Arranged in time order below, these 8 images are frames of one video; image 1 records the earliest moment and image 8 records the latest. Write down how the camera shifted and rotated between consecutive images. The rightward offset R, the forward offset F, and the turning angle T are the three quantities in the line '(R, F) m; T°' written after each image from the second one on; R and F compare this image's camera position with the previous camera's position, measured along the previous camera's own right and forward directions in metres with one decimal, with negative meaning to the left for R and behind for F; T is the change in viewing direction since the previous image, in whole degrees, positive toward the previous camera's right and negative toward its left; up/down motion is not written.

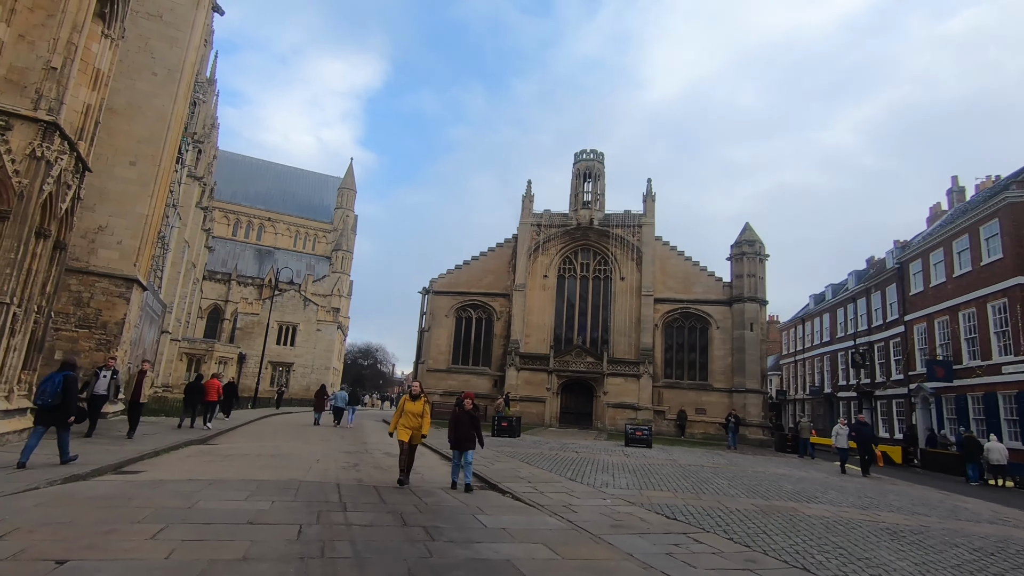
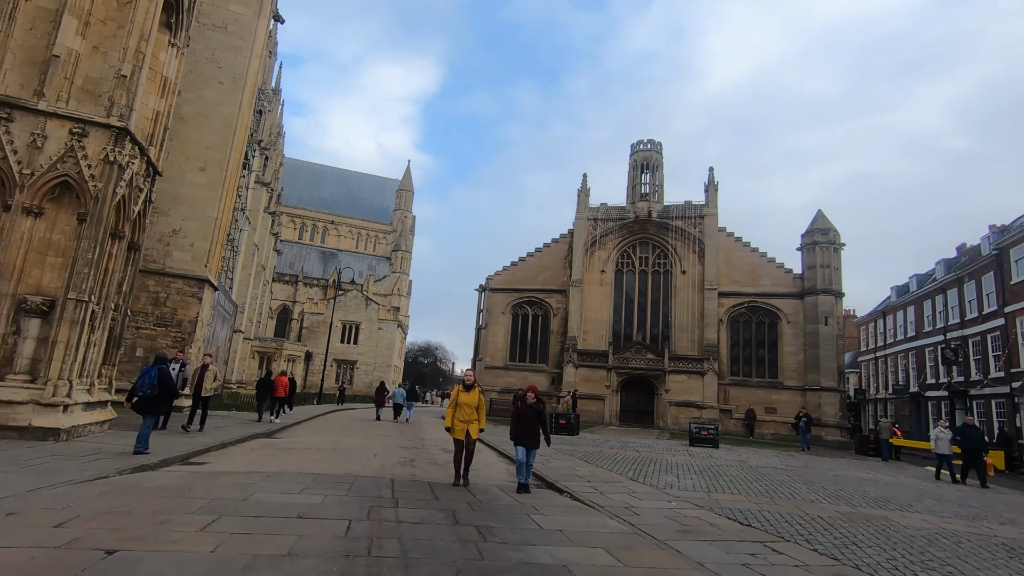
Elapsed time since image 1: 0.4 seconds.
(0.0, +0.4) m; -6°
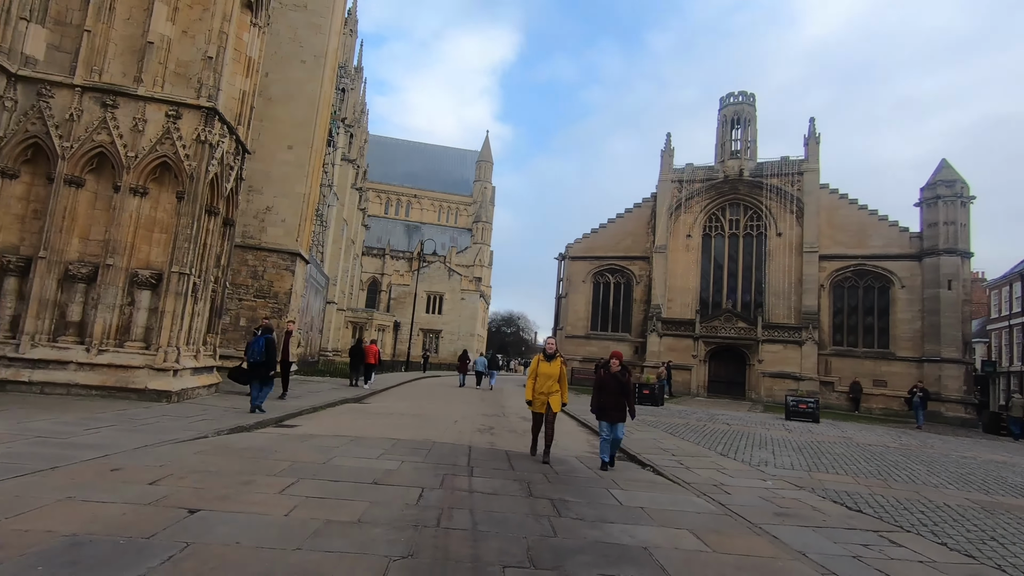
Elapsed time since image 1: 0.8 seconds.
(+0.1, +0.4) m; -9°
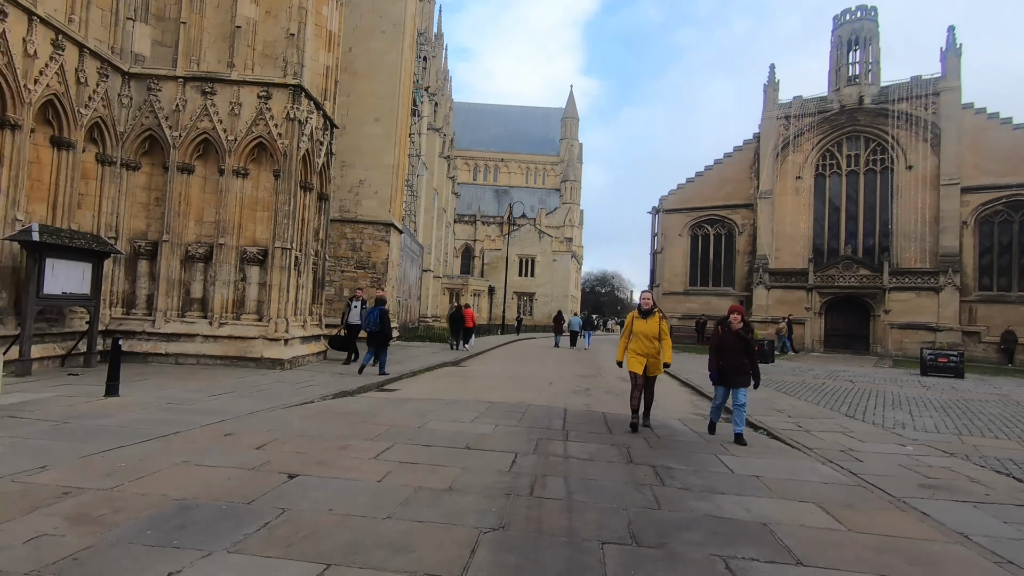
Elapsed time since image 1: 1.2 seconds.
(0.0, +0.4) m; -10°
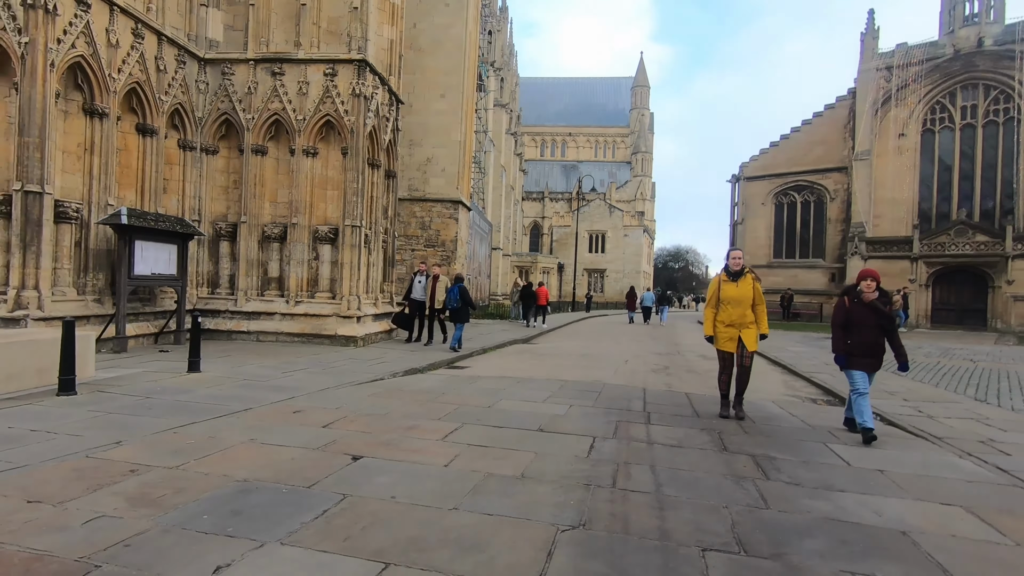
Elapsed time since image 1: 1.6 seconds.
(0.0, +0.5) m; -7°
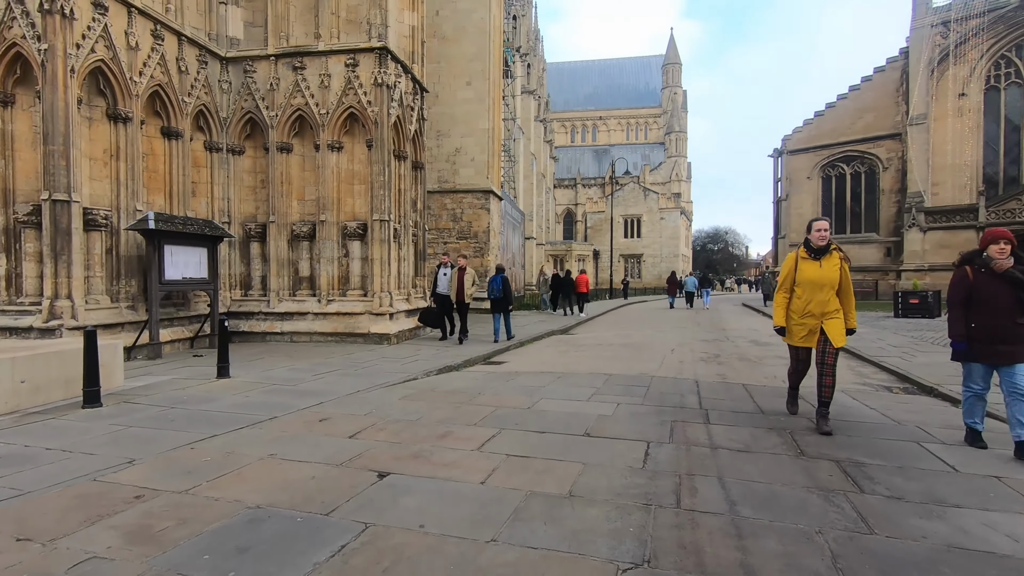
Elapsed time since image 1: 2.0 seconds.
(0.0, +0.5) m; -4°
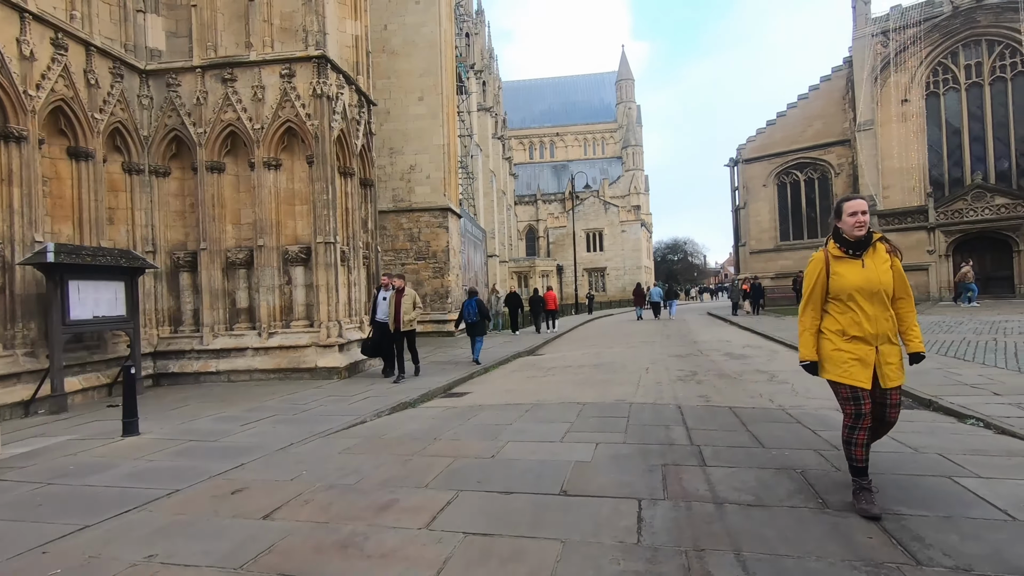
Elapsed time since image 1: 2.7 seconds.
(+0.1, +0.8) m; +4°
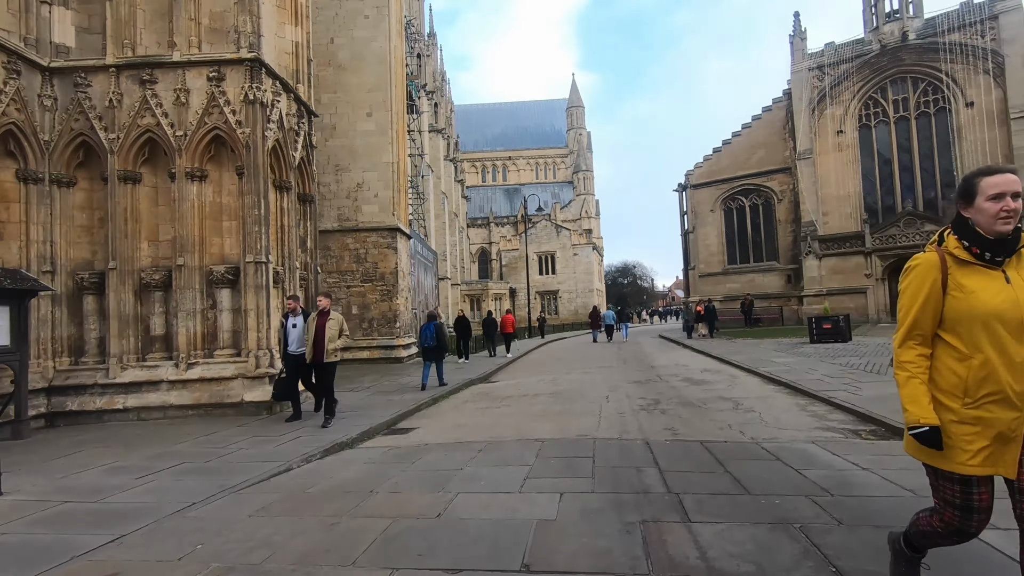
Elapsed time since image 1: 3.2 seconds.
(0.0, +0.7) m; +5°
